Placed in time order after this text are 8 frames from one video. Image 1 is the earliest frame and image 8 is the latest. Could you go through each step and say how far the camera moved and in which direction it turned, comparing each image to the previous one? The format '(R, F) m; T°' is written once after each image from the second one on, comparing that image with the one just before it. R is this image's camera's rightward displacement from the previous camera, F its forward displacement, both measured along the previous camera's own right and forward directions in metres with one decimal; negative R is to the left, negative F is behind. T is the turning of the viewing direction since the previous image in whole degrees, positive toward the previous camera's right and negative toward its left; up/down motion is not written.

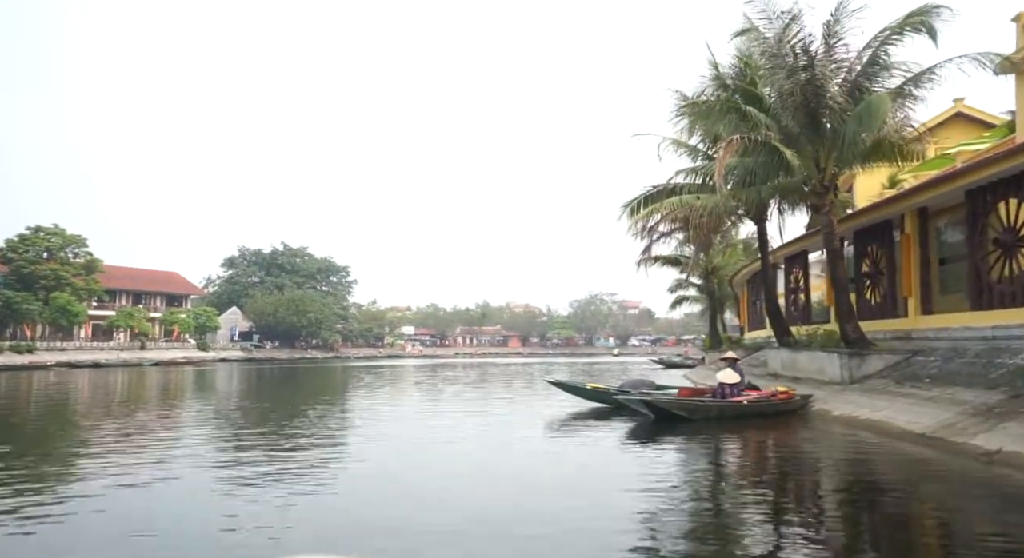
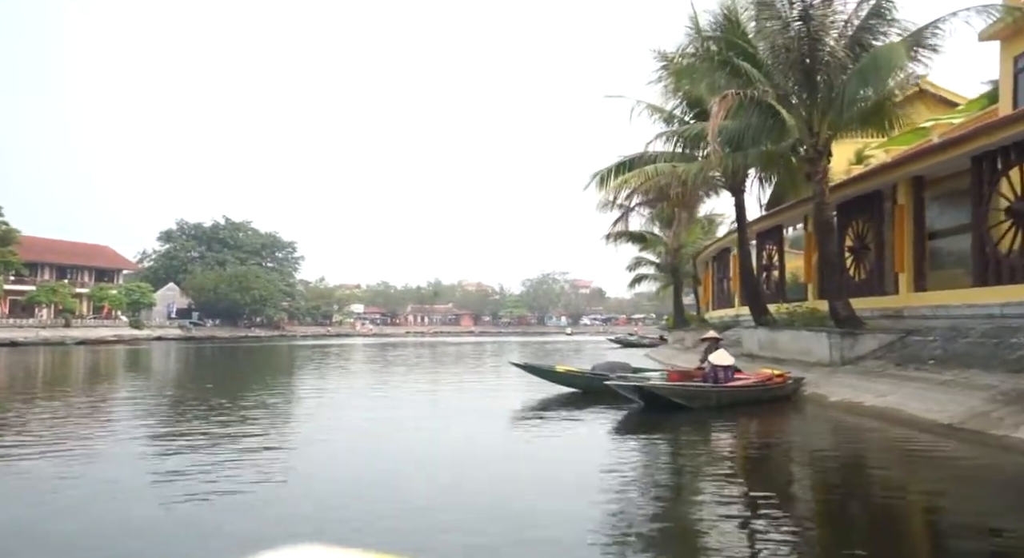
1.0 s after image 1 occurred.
(-0.2, +1.6) m; +4°
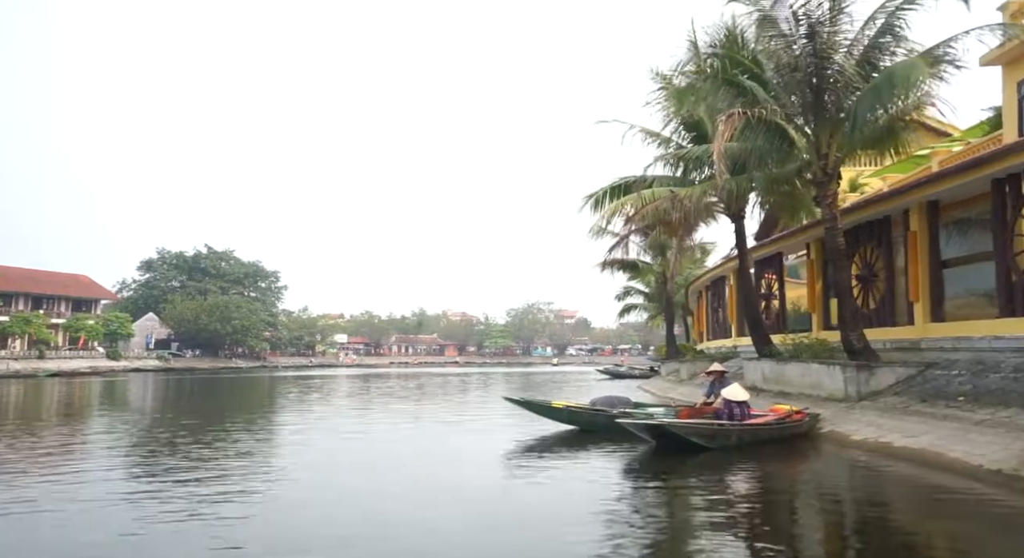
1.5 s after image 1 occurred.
(-0.2, +0.8) m; +1°
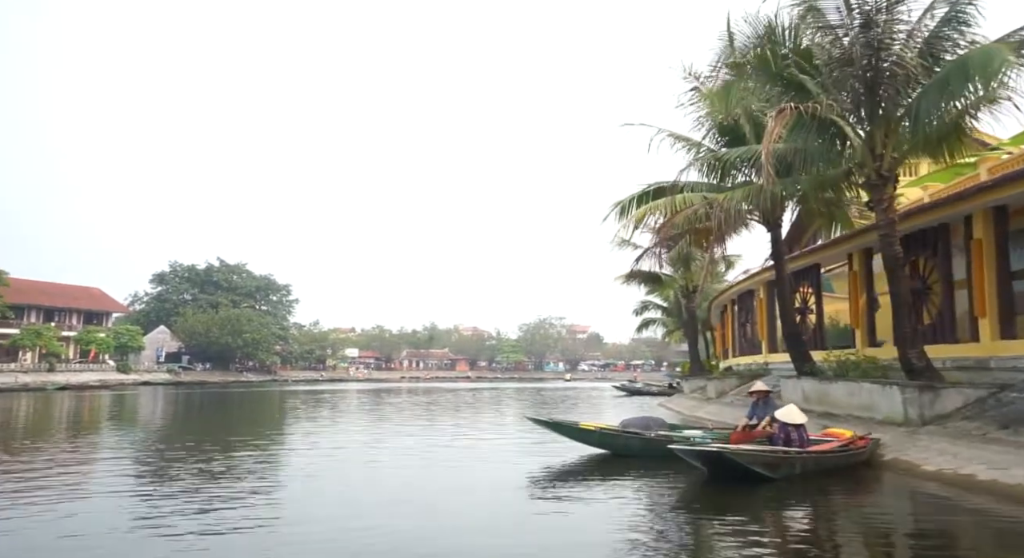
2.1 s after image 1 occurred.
(-0.3, +1.0) m; -1°
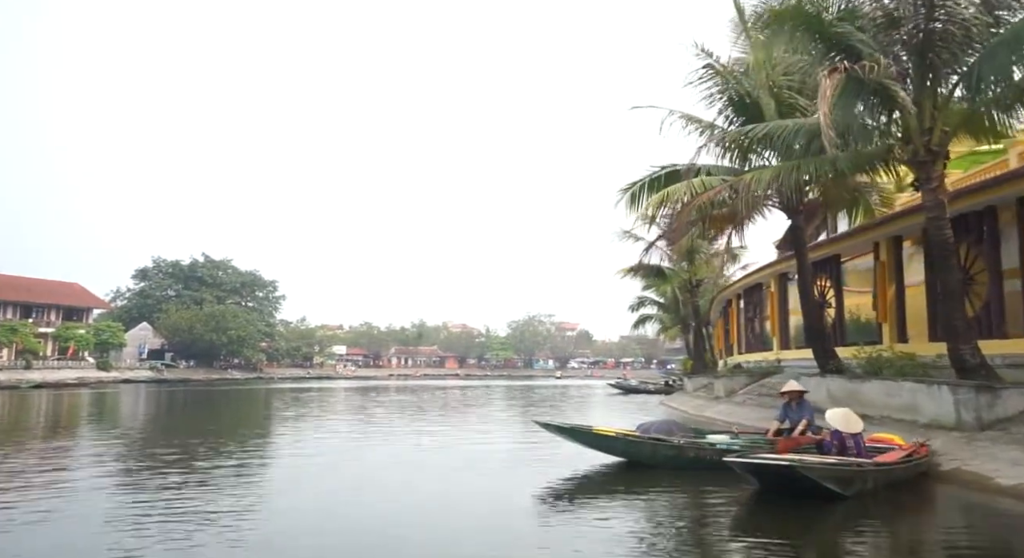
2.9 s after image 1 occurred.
(-0.3, +1.3) m; +1°
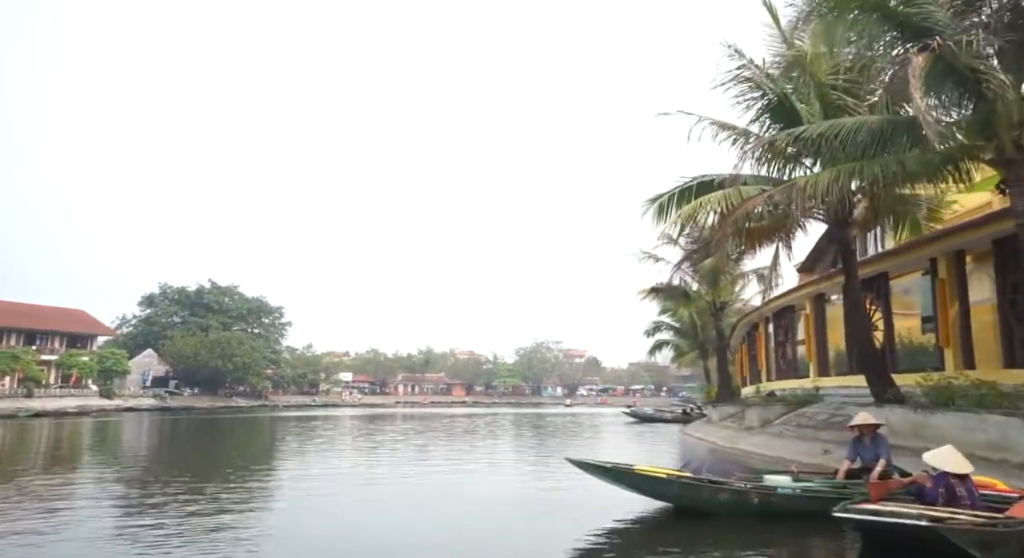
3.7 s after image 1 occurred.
(-0.3, +1.2) m; -1°
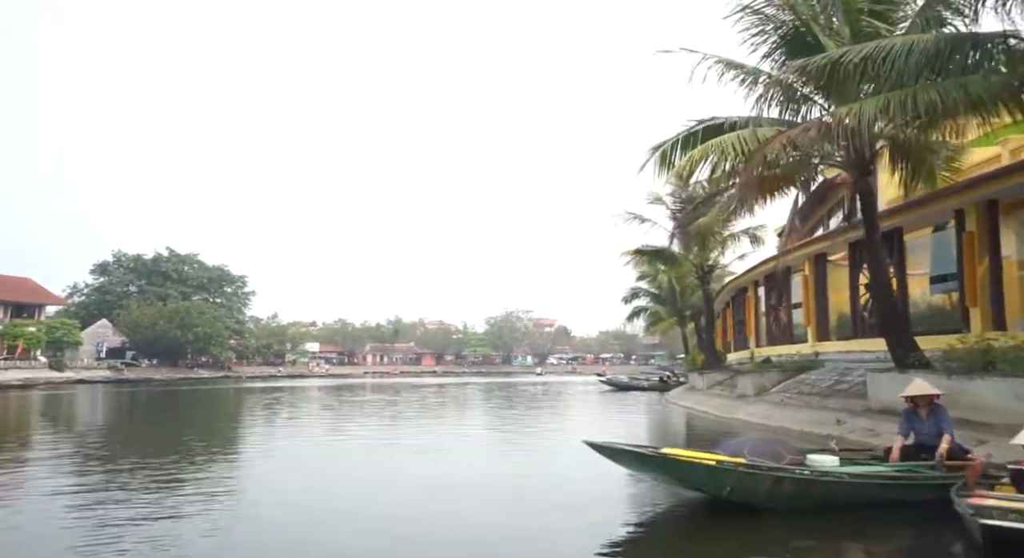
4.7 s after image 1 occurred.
(-0.2, +1.8) m; +3°
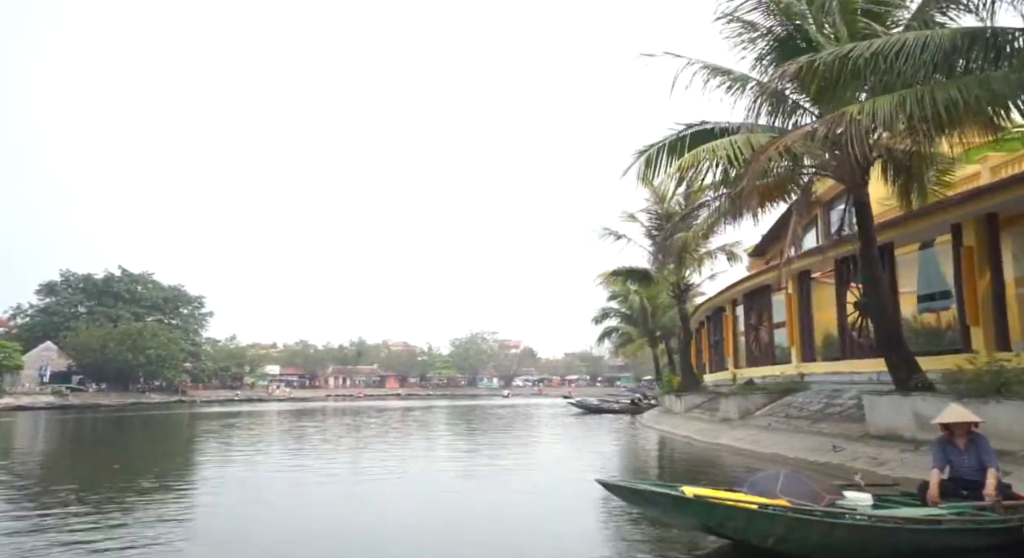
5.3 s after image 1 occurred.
(-0.2, +1.1) m; +3°
